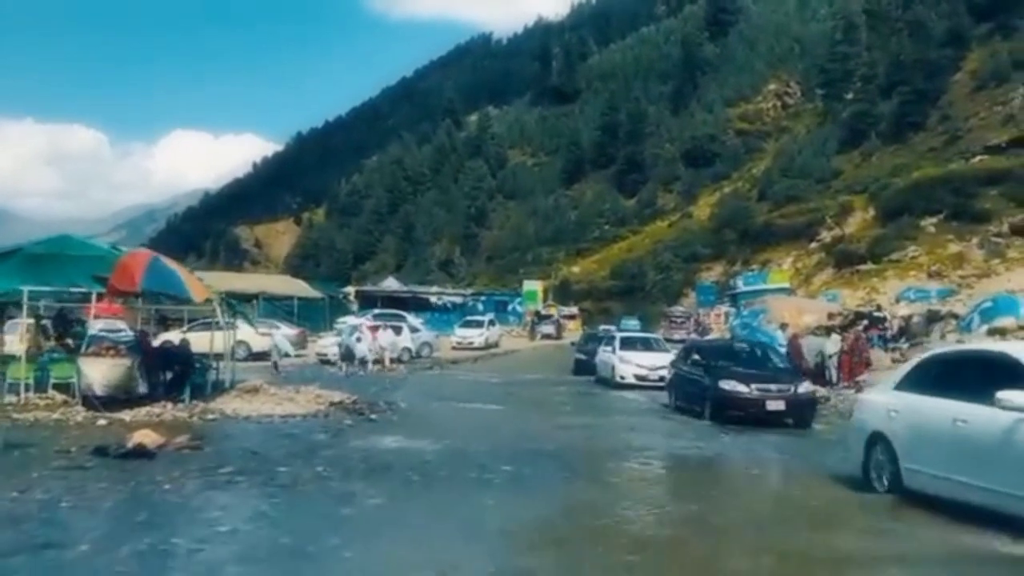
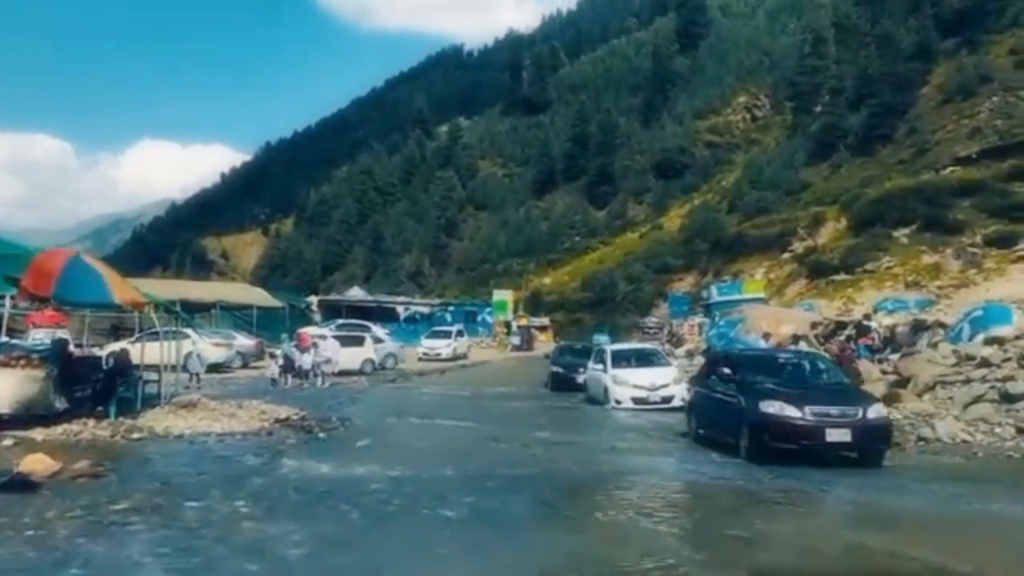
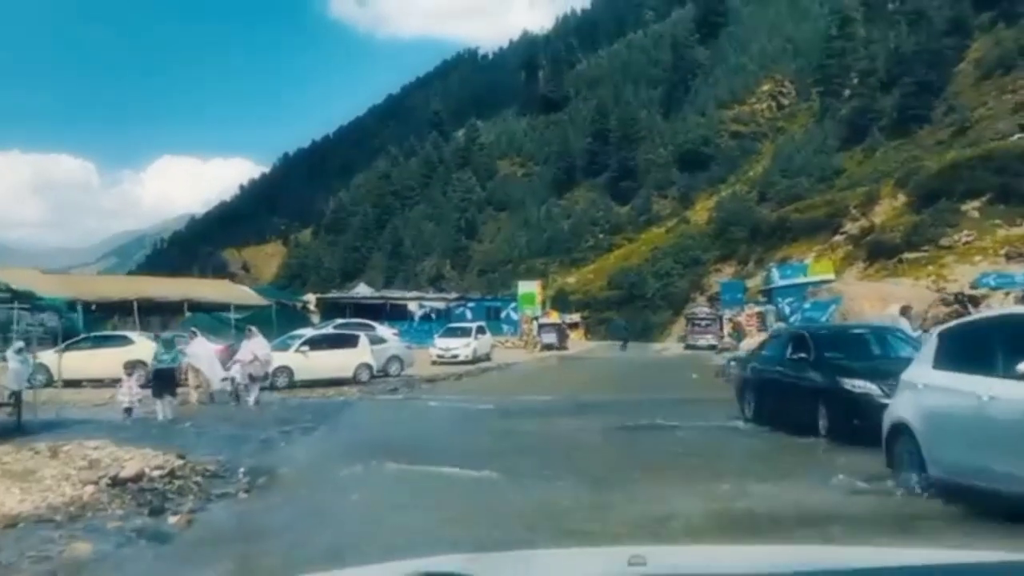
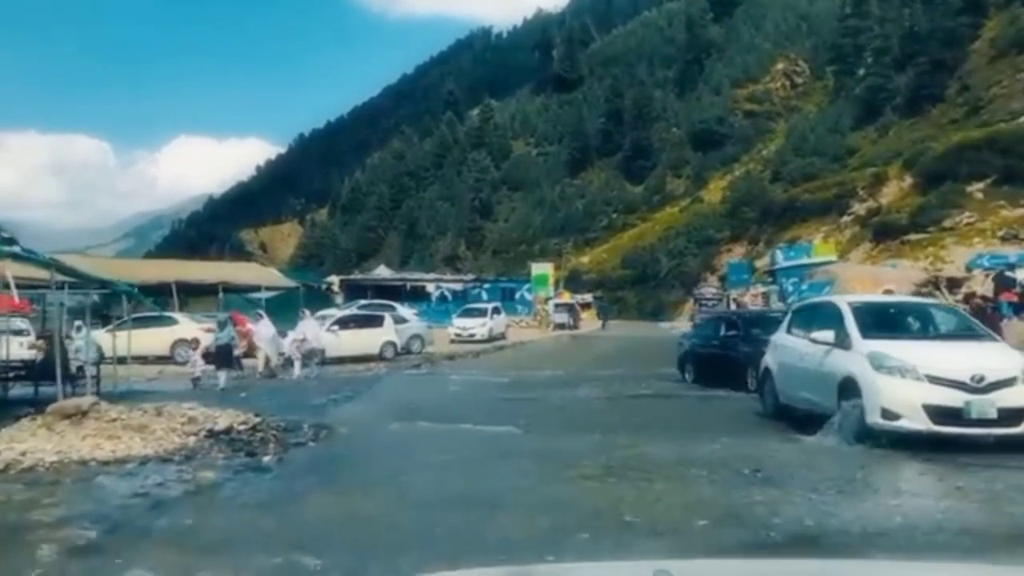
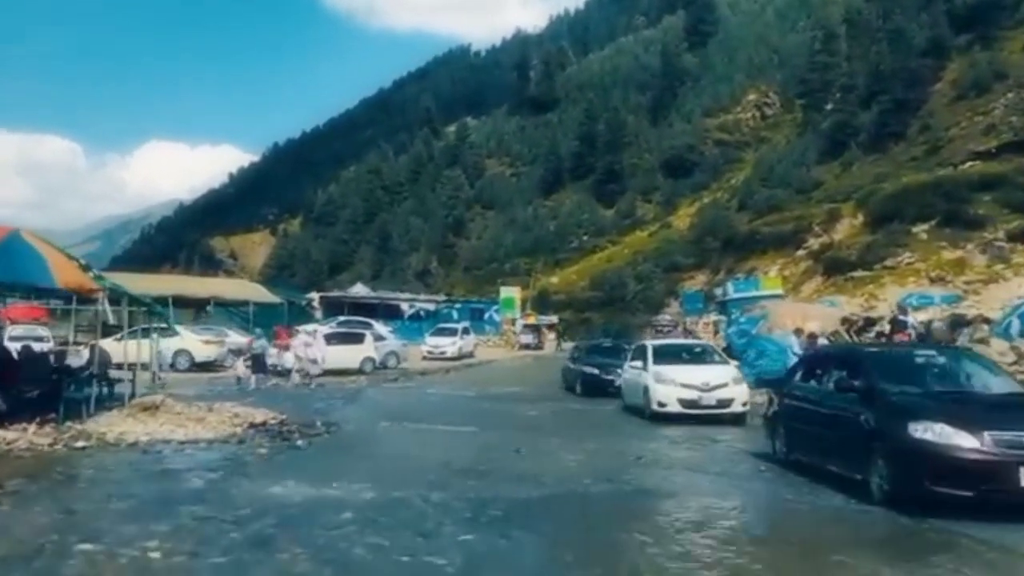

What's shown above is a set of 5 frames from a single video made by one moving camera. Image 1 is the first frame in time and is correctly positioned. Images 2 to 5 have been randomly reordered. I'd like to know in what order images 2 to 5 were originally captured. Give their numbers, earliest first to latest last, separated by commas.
2, 5, 4, 3
